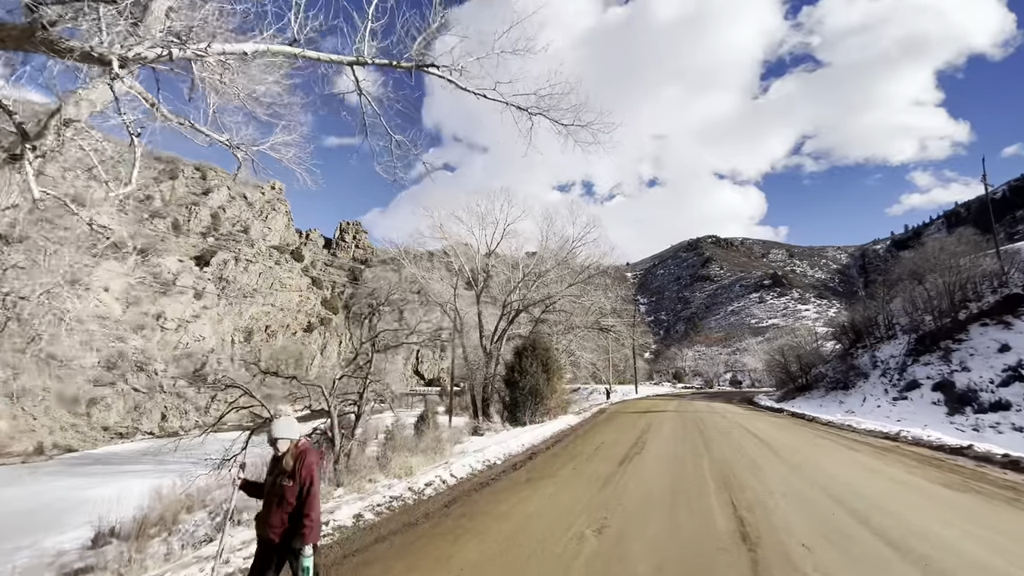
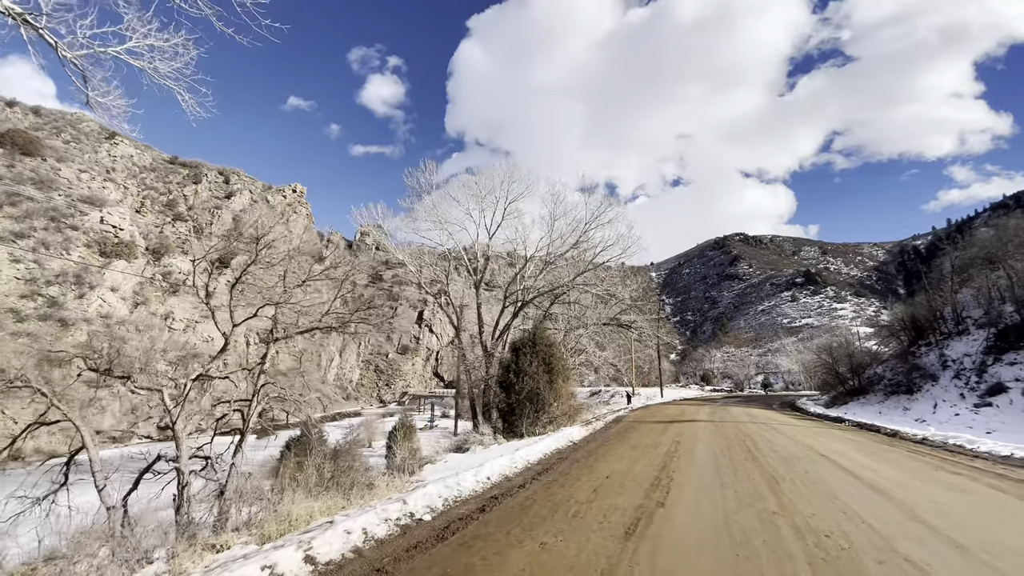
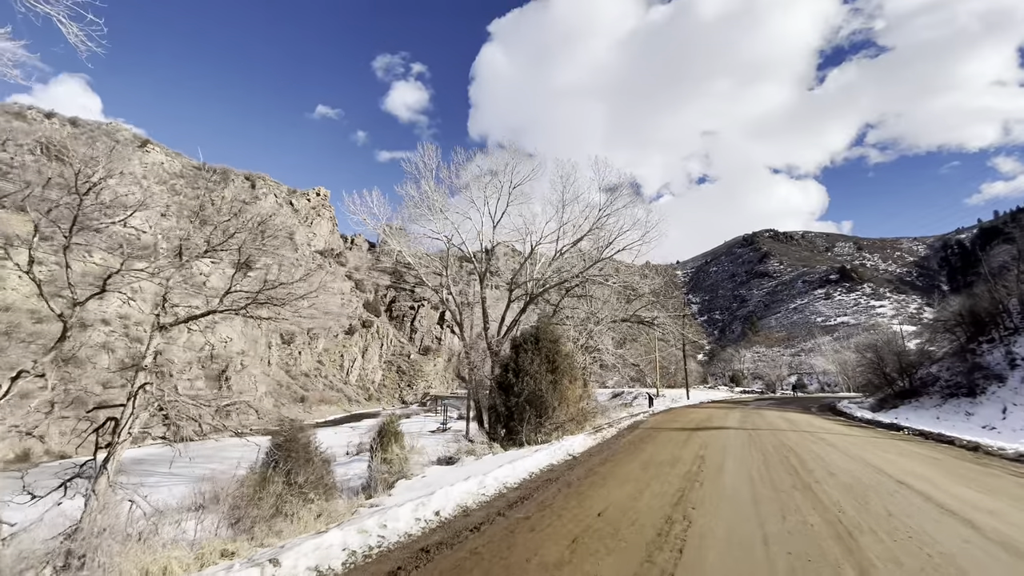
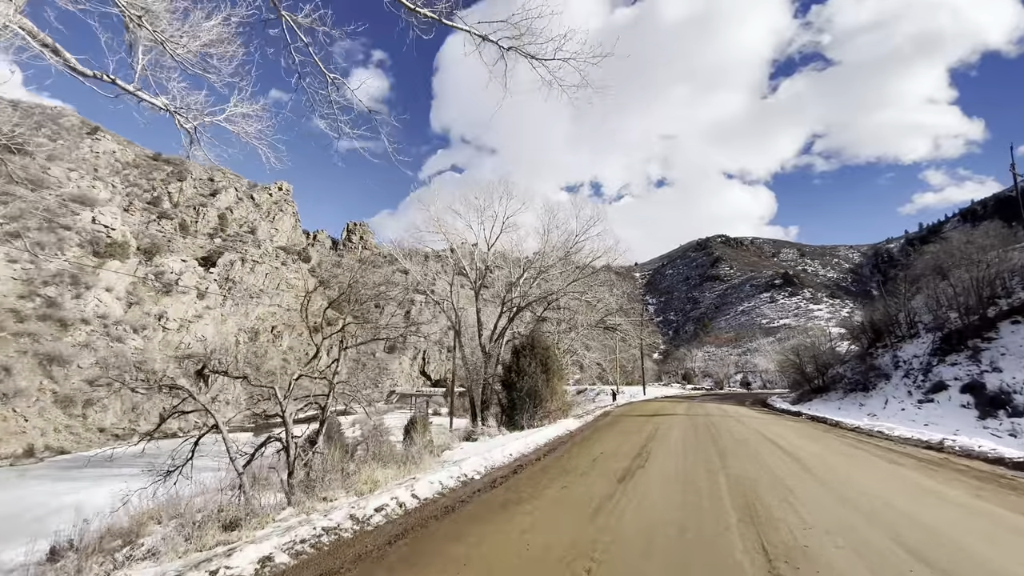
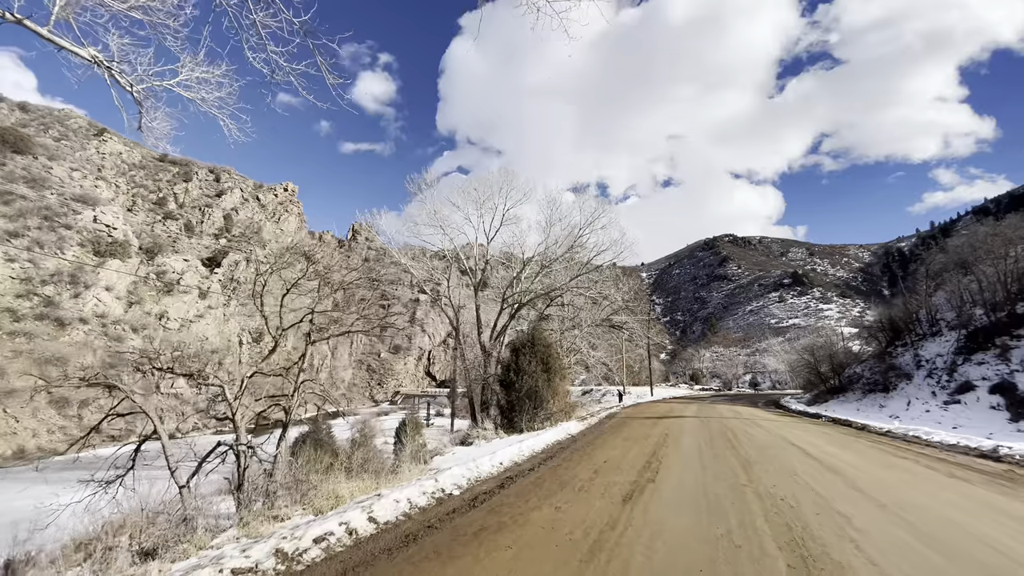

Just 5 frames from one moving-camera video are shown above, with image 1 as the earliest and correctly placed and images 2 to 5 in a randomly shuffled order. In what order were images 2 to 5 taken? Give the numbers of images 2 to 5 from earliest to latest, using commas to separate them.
4, 5, 2, 3
